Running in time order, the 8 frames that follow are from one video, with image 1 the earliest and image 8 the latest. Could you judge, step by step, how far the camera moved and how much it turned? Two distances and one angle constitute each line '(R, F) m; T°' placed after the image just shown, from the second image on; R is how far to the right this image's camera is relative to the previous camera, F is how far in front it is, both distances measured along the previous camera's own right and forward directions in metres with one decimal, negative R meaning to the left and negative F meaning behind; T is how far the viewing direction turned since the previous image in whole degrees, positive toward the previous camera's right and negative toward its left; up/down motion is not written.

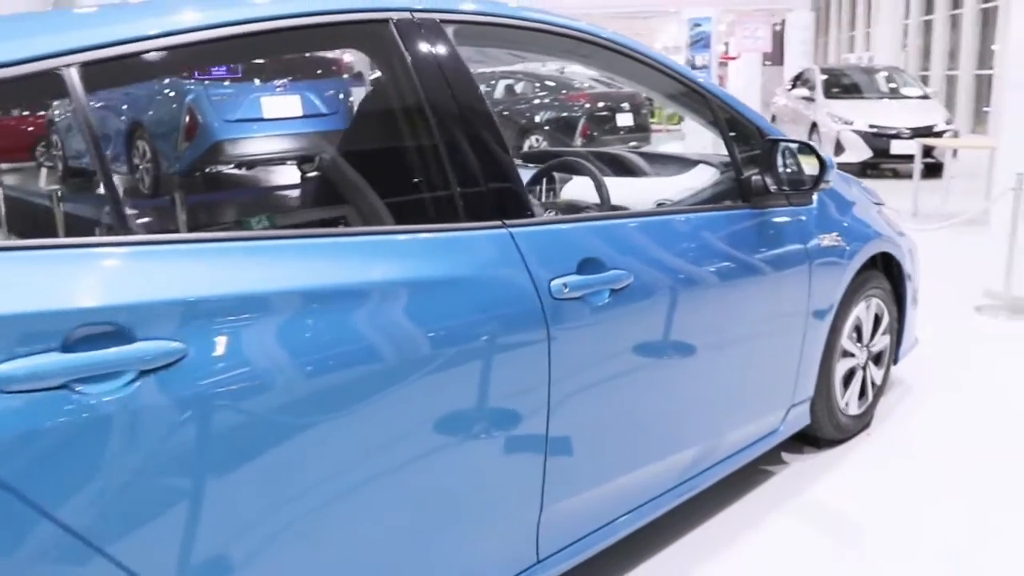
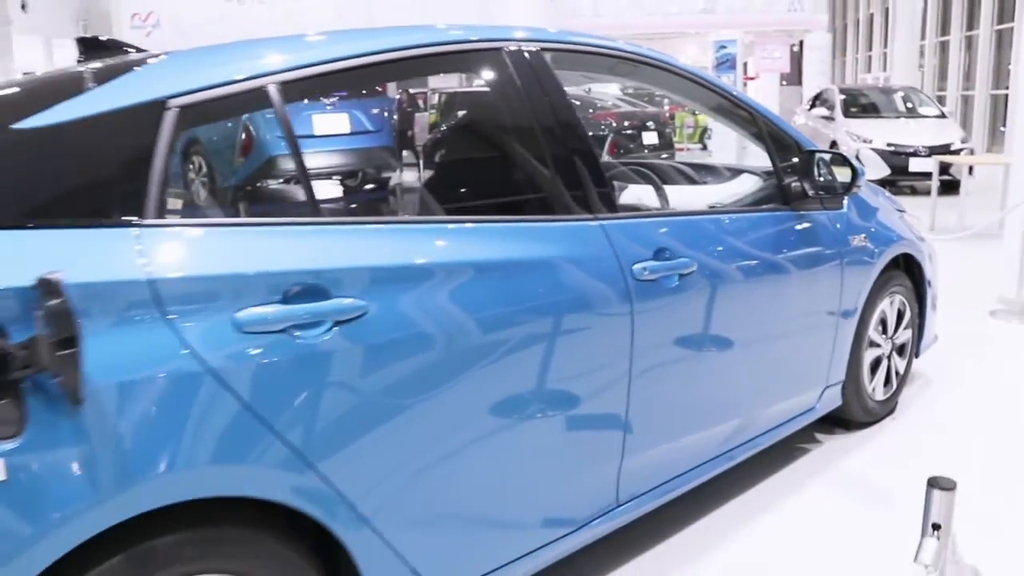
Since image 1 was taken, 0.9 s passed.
(-0.2, -0.3) m; -1°
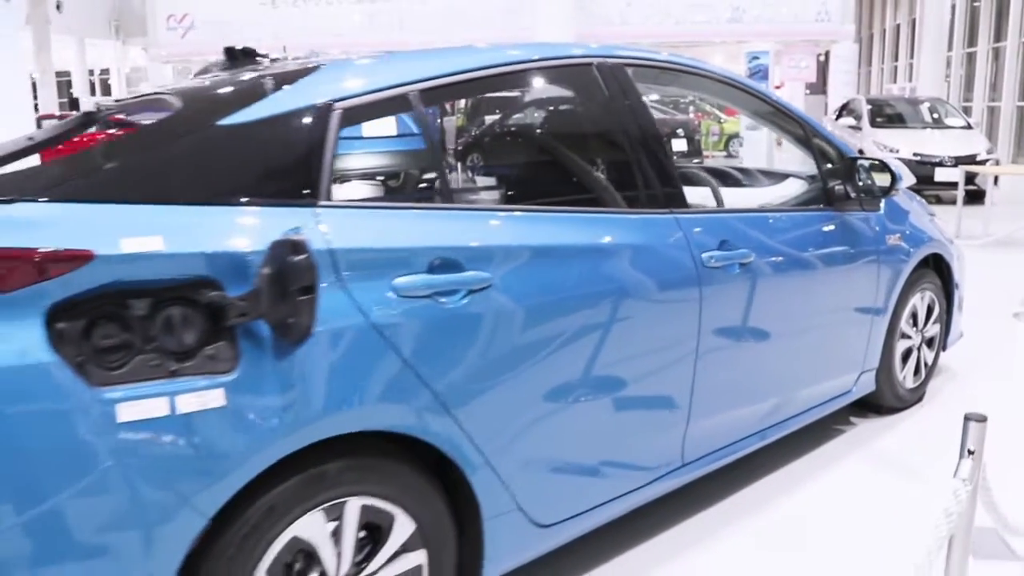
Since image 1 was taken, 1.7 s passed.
(-0.2, -0.3) m; -1°
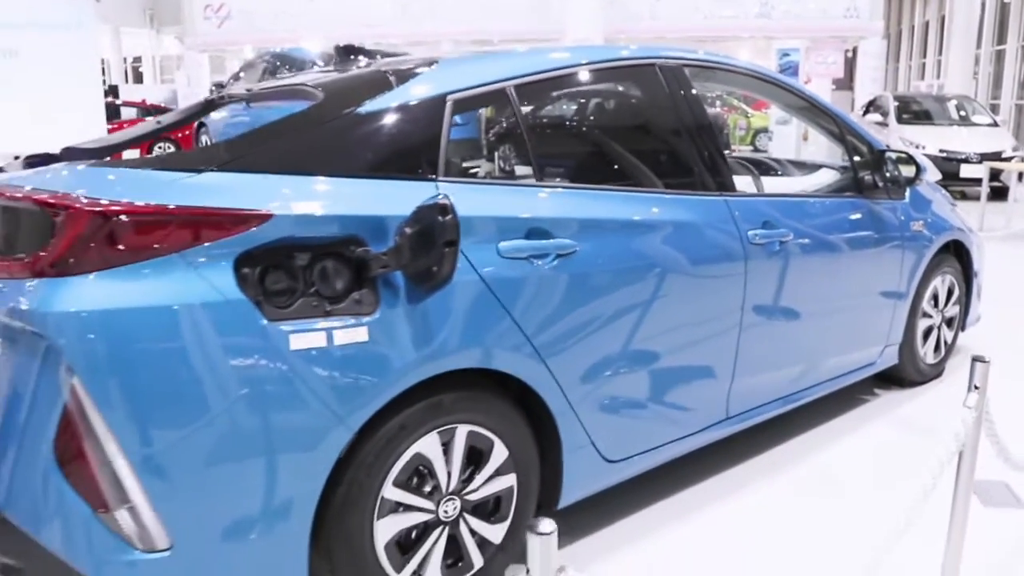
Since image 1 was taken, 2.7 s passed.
(-0.1, -0.3) m; -1°
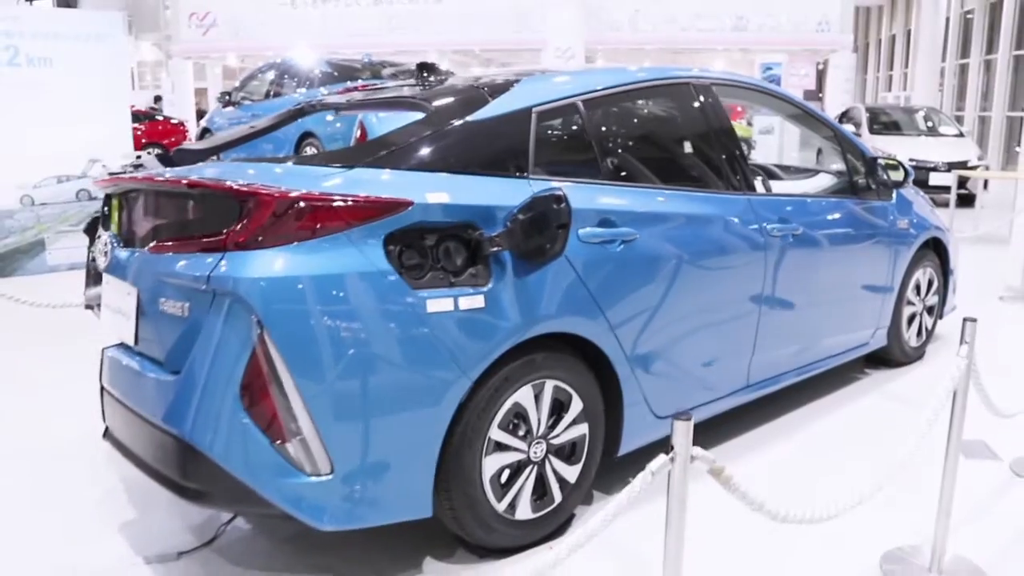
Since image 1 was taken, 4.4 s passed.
(-0.3, -0.4) m; +2°
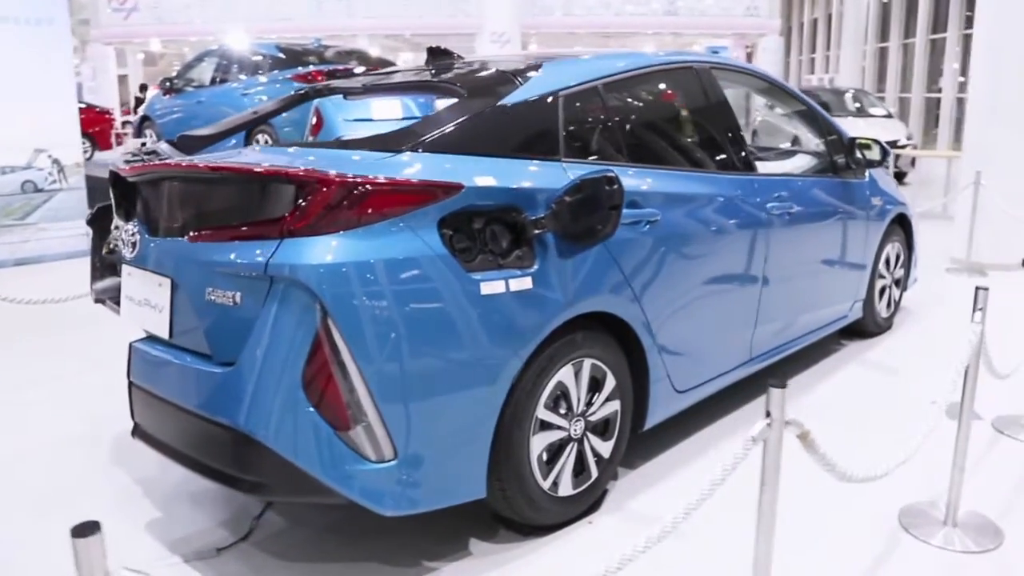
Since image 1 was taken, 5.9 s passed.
(-0.3, 0.0) m; +5°
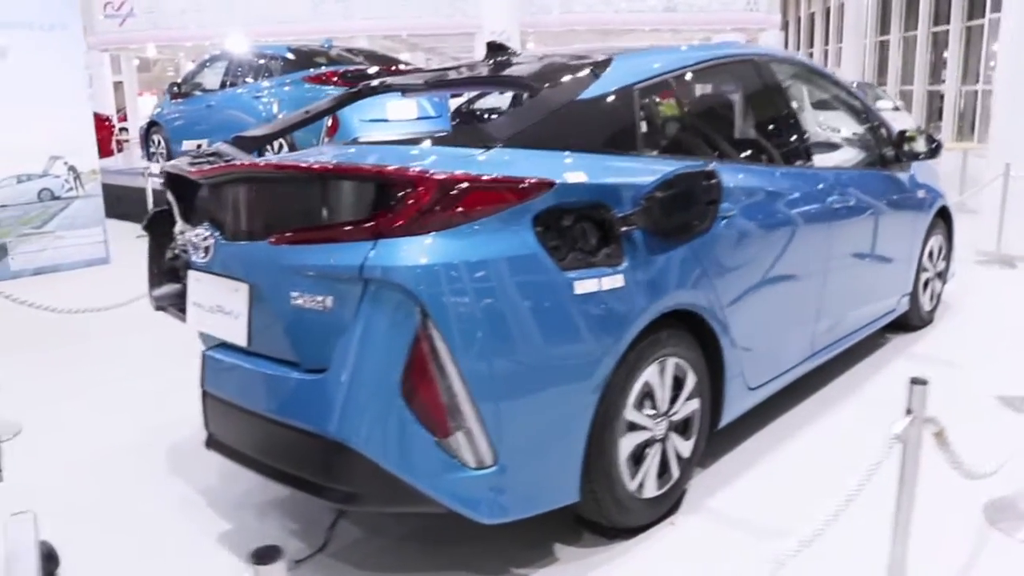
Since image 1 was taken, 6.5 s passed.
(-0.2, +0.1) m; 0°
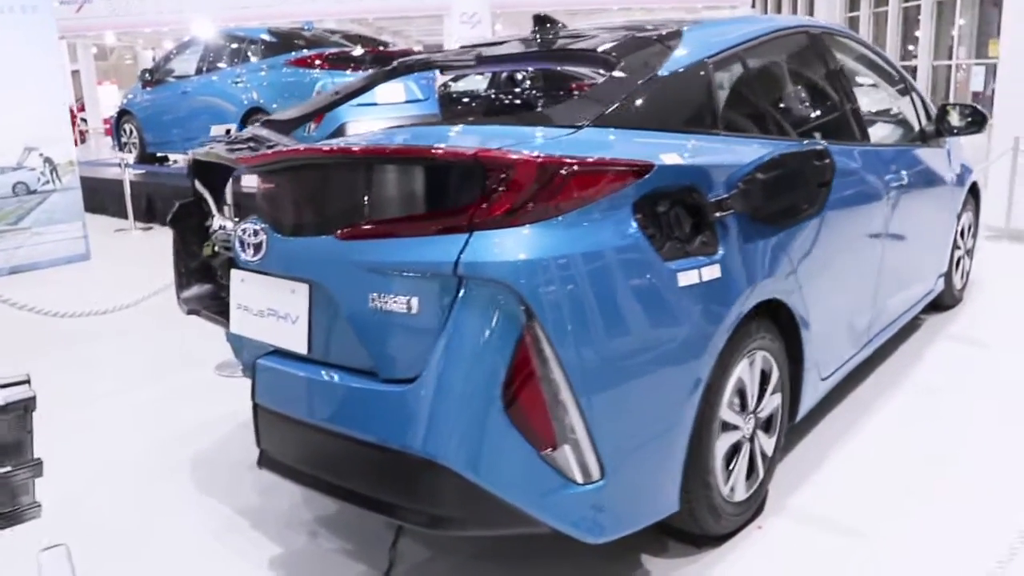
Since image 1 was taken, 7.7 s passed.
(-0.3, +0.2) m; +2°
